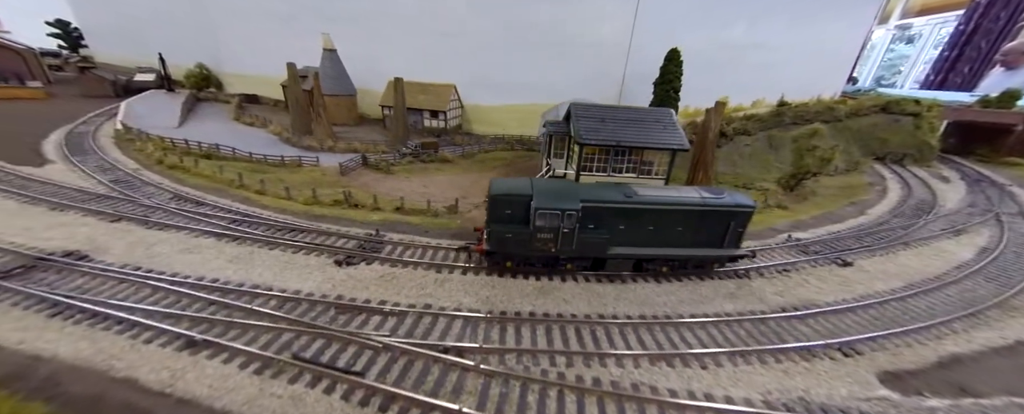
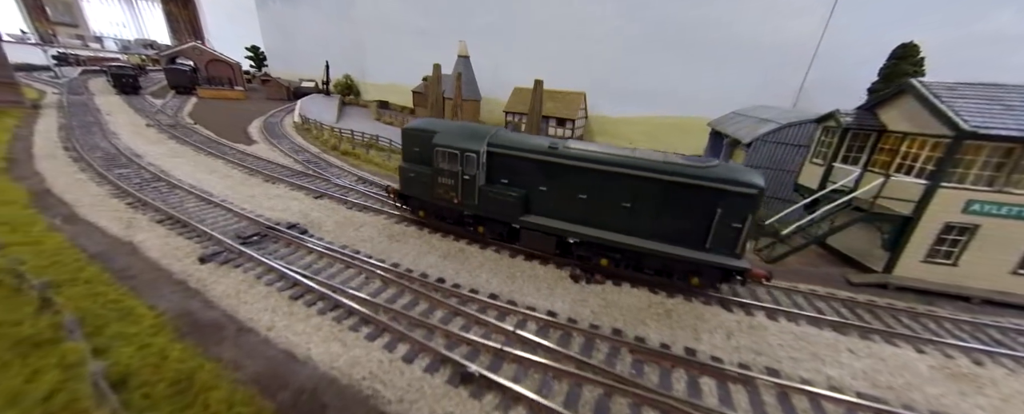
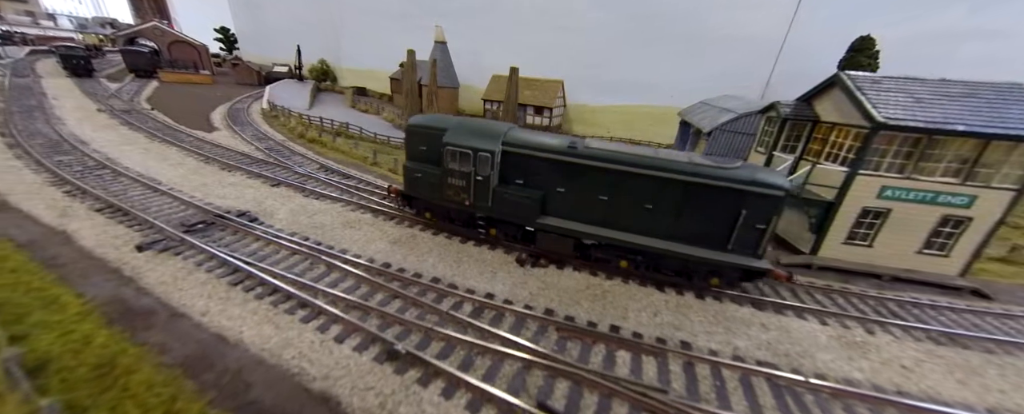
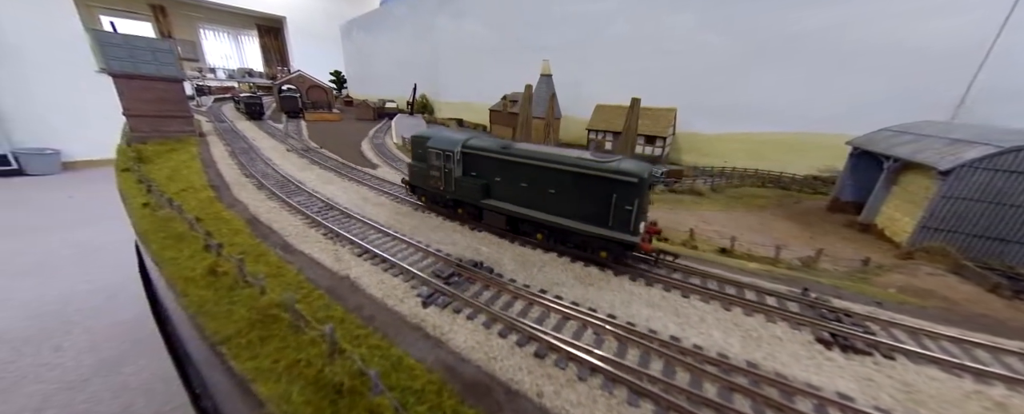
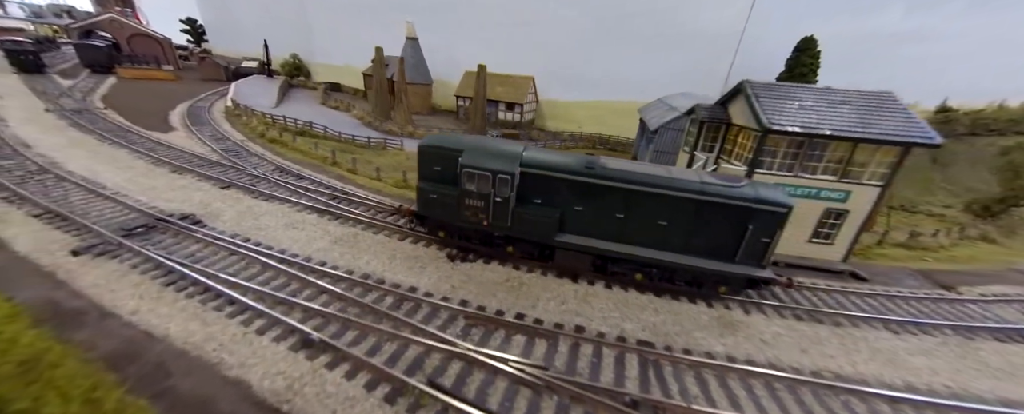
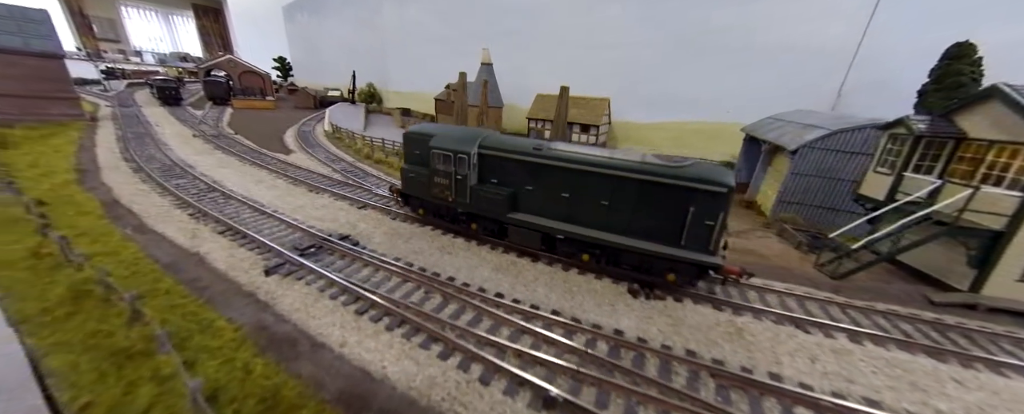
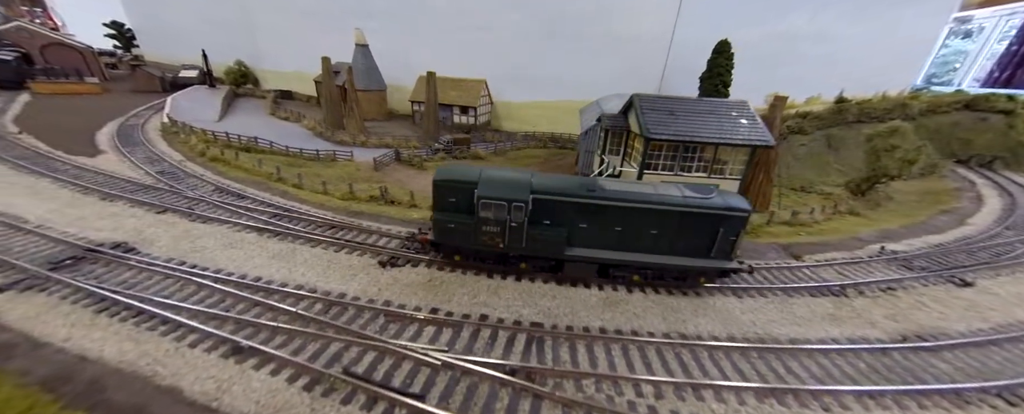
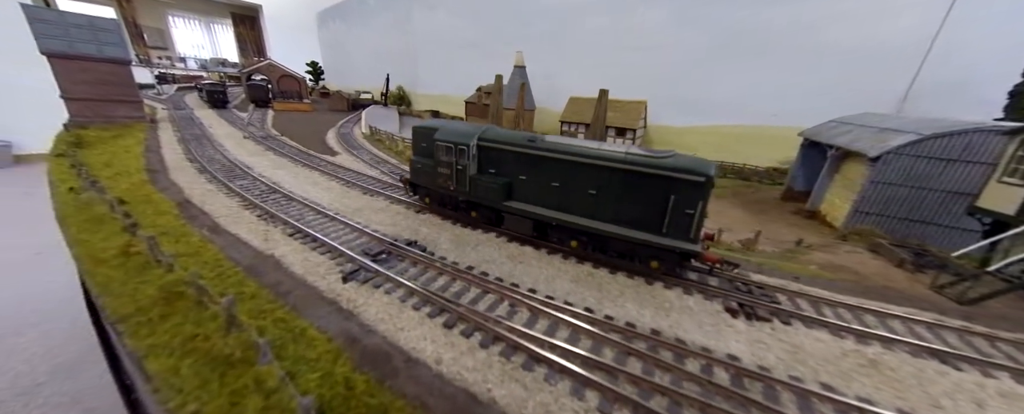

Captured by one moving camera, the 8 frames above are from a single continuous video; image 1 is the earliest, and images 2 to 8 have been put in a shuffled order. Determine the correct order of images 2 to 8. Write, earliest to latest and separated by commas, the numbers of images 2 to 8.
7, 5, 3, 2, 6, 8, 4
